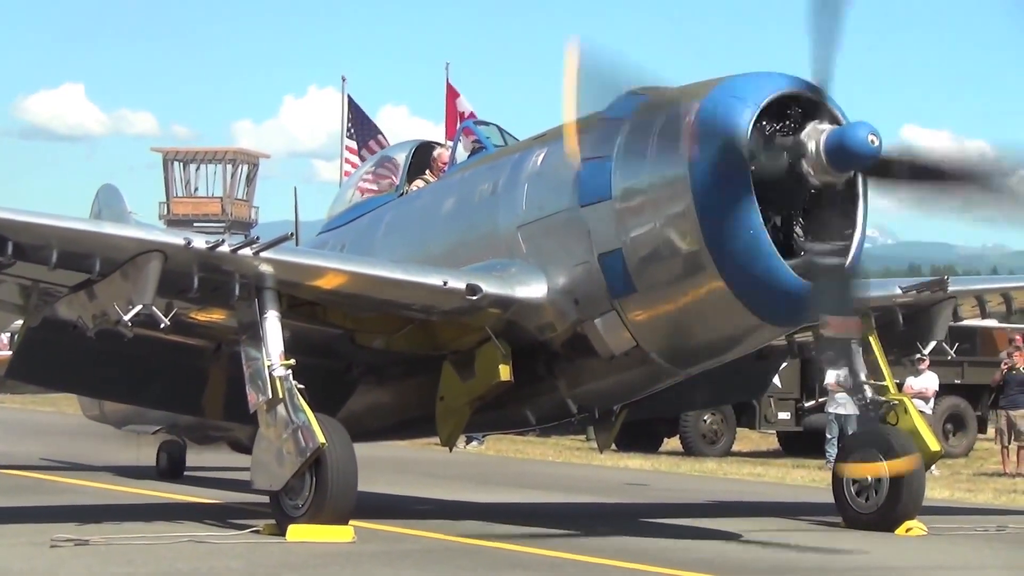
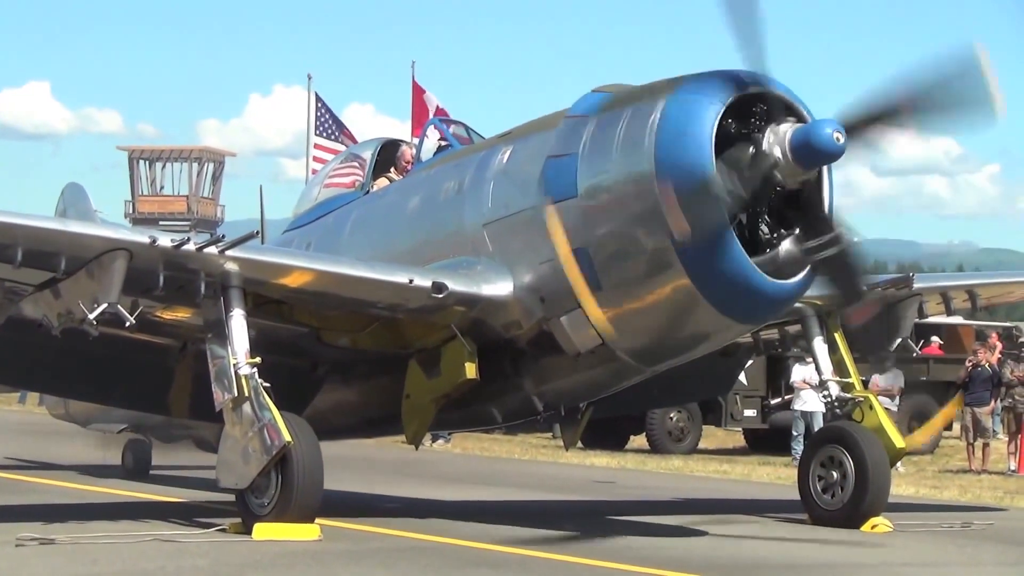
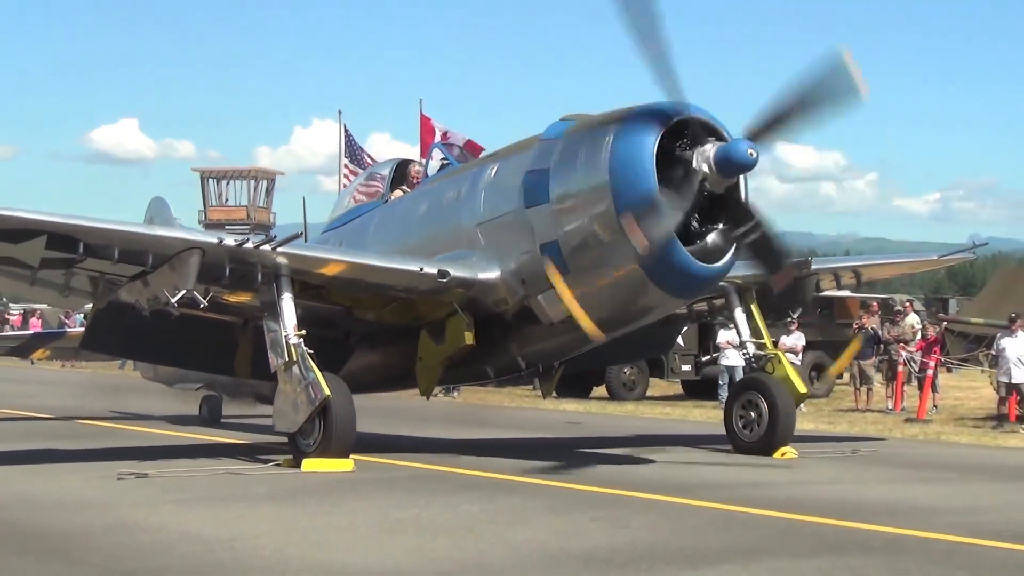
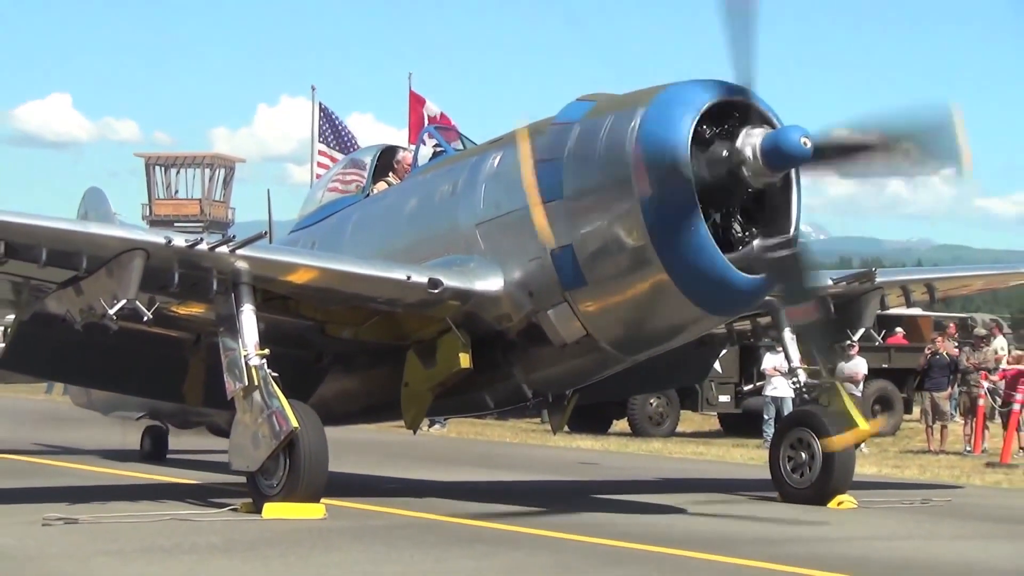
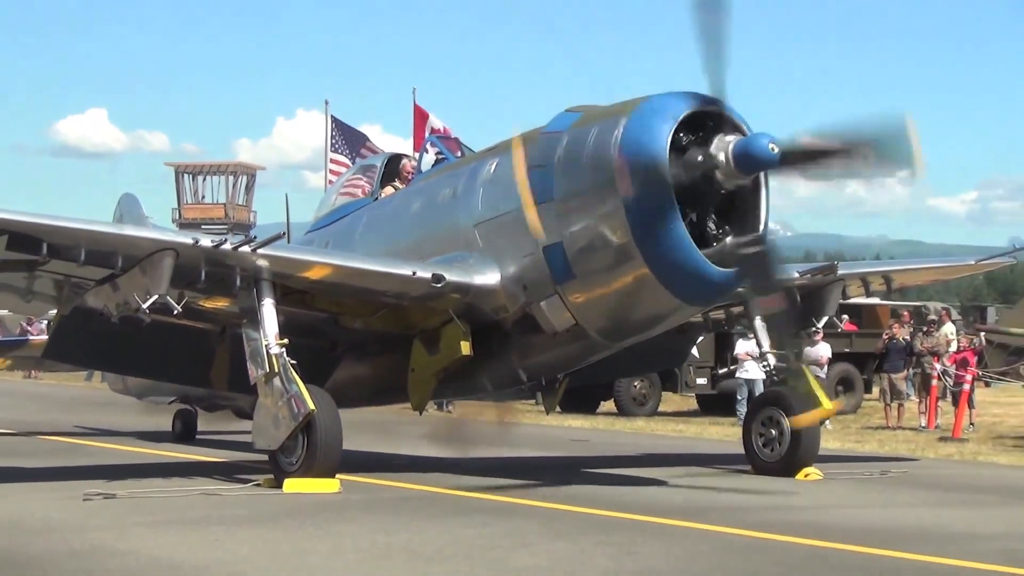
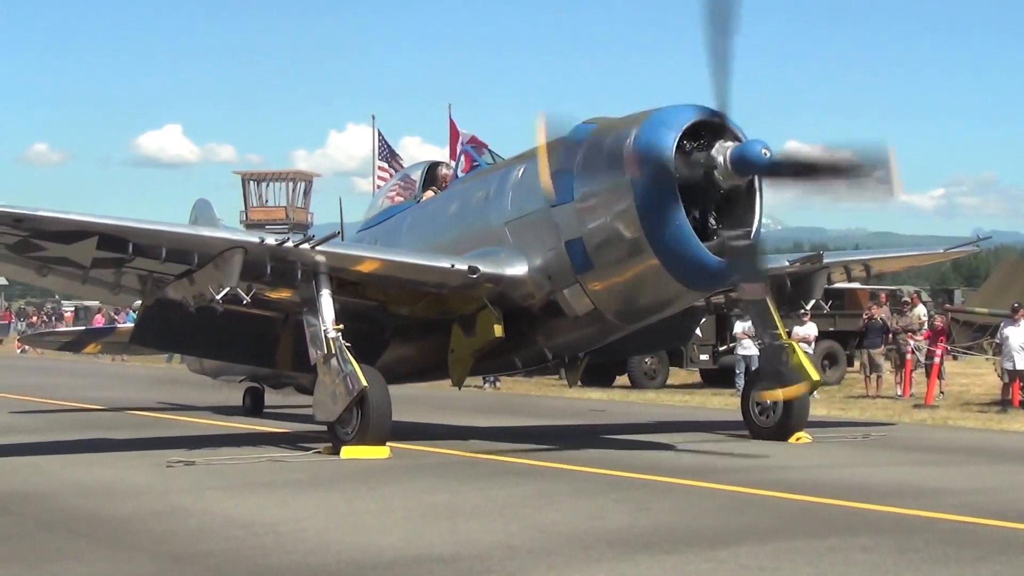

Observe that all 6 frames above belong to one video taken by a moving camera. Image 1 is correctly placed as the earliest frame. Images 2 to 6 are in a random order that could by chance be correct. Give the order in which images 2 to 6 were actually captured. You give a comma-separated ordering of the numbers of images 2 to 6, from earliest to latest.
2, 4, 5, 3, 6
